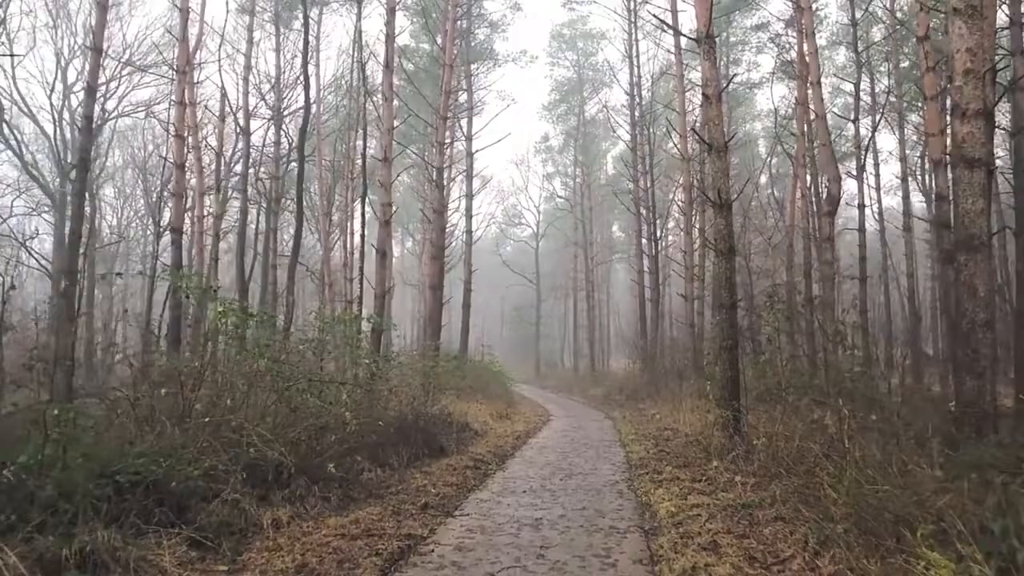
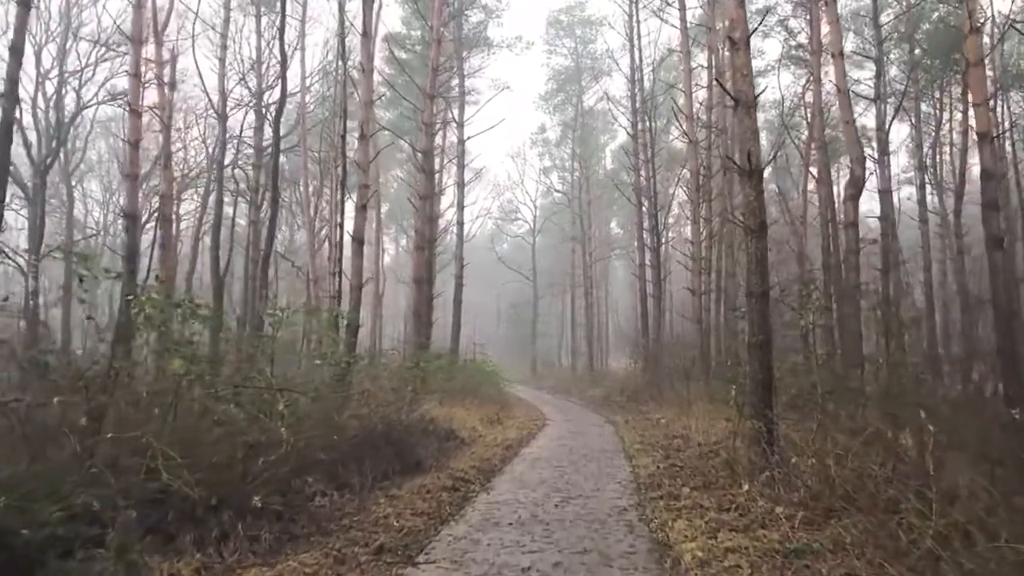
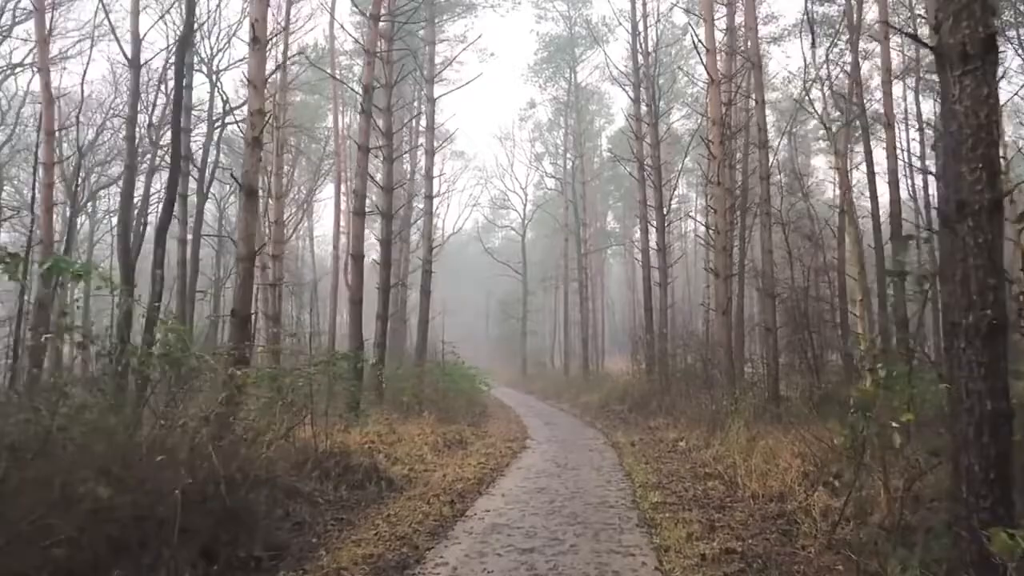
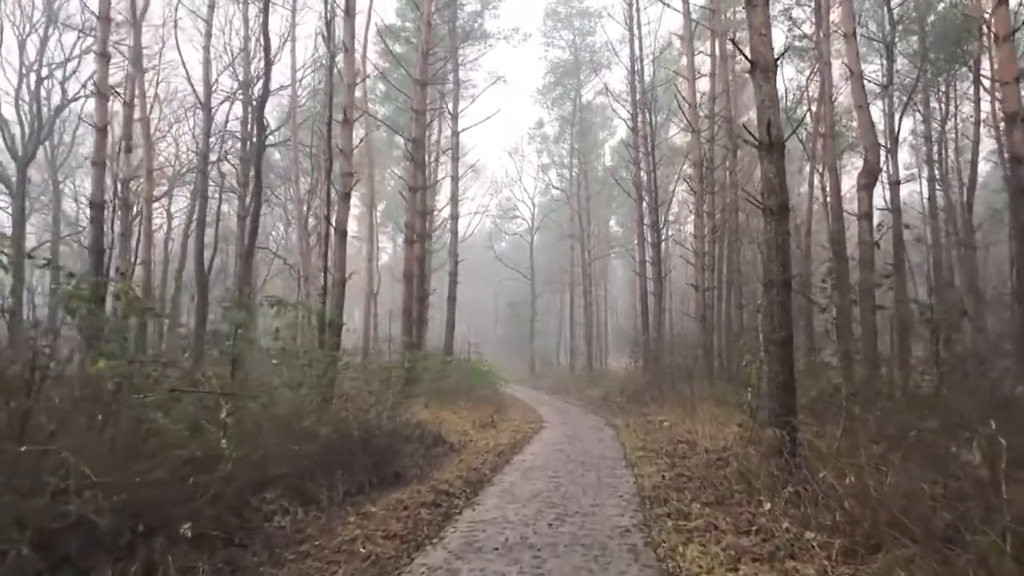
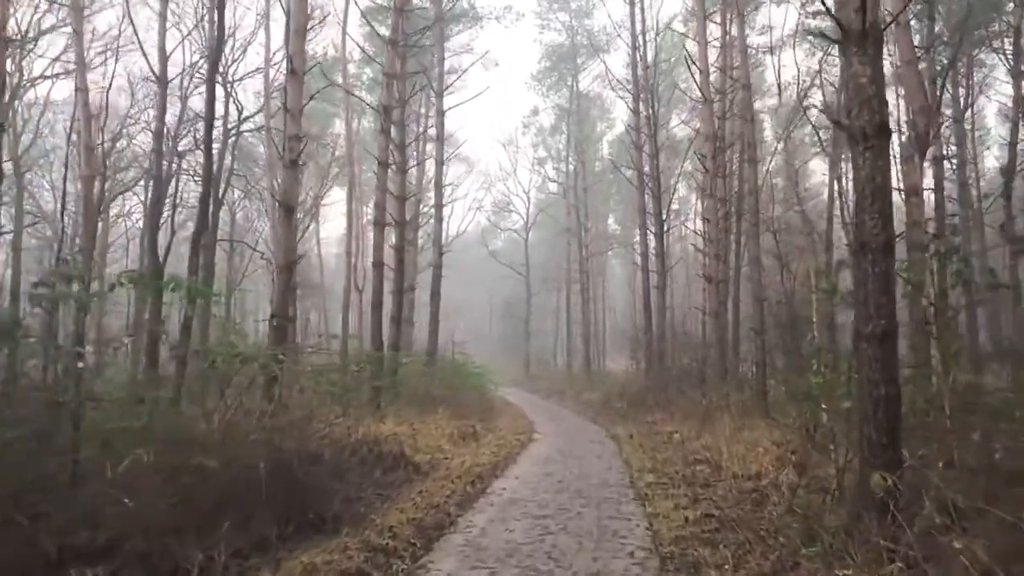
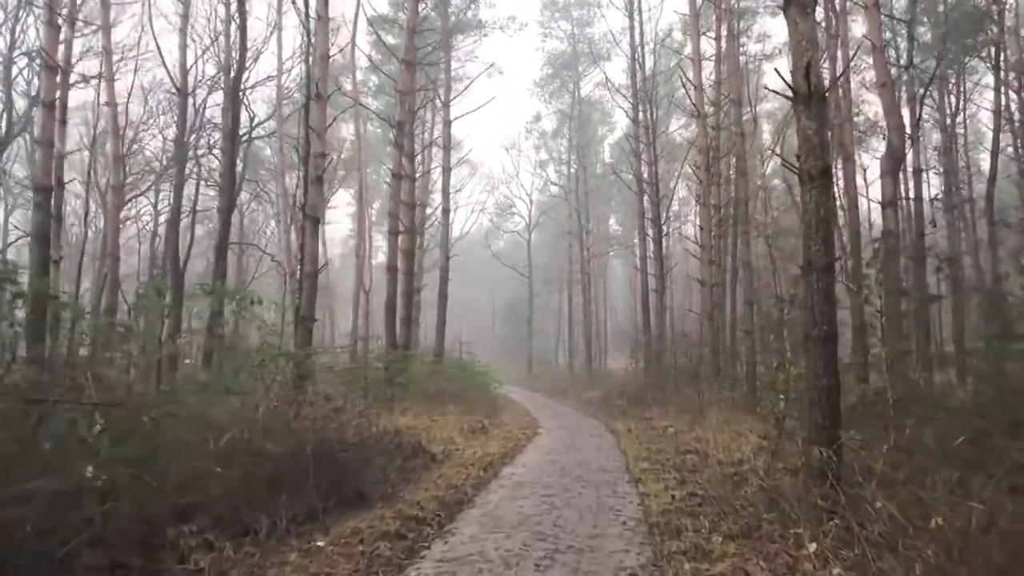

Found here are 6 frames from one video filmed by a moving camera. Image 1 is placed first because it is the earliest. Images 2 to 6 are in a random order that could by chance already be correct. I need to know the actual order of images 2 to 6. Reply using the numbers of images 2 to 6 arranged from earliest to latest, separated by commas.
2, 4, 6, 5, 3
